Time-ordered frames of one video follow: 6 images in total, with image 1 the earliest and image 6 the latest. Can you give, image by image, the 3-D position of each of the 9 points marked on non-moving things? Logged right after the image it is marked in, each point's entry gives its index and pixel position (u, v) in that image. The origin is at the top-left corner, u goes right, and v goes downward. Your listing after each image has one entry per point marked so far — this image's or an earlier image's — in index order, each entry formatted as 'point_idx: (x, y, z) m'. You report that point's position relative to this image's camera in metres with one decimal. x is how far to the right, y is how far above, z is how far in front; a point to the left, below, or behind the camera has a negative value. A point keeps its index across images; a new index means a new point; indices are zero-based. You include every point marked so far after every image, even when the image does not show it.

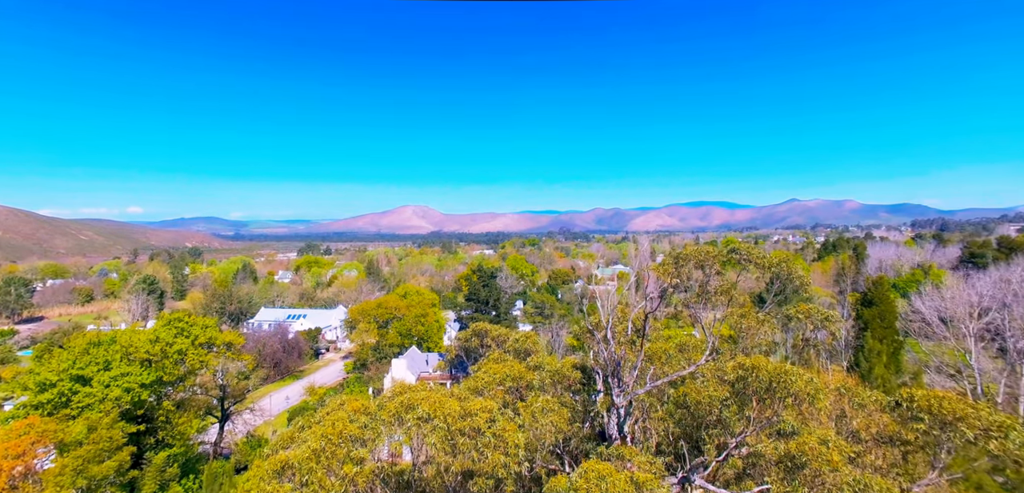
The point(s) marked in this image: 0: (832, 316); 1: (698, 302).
0: (+9.4, -2.0, +13.5) m
1: (+5.7, -1.7, +13.8) m
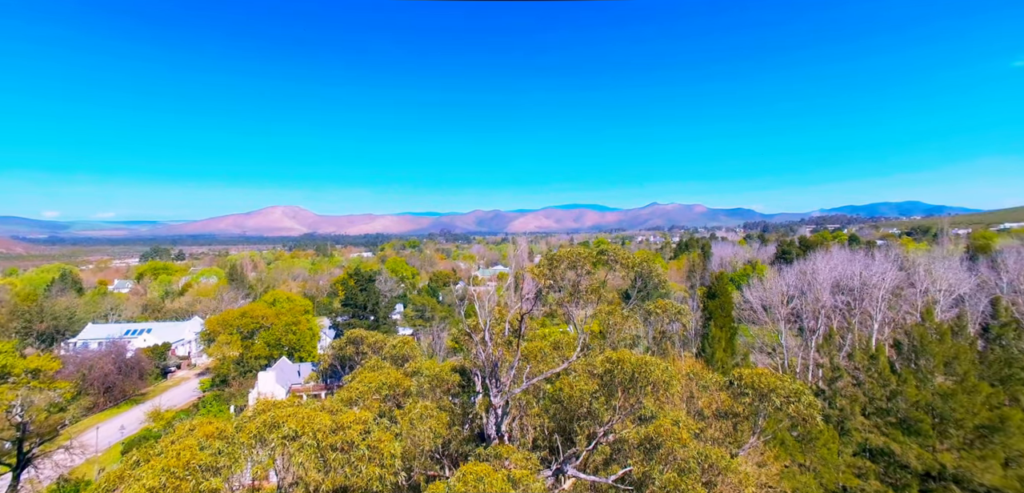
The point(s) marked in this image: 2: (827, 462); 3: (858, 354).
0: (+5.6, -2.1, +14.9) m
1: (+1.9, -1.7, +14.5) m
2: (+9.2, -6.3, +13.2) m
3: (+11.6, -3.6, +15.3) m
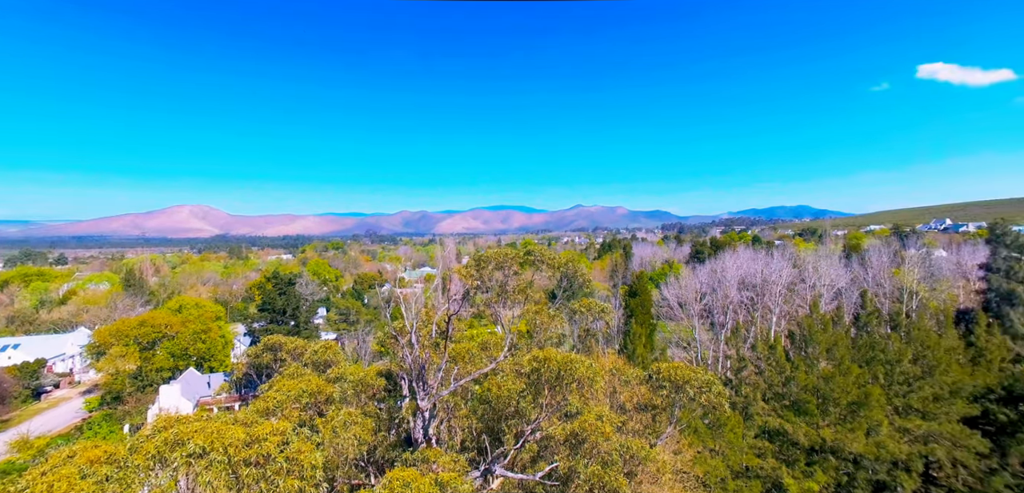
0: (+3.2, -2.1, +15.5) m
1: (-0.4, -1.8, +14.6) m
2: (+7.0, -6.3, +14.3) m
3: (+9.1, -3.6, +16.7) m
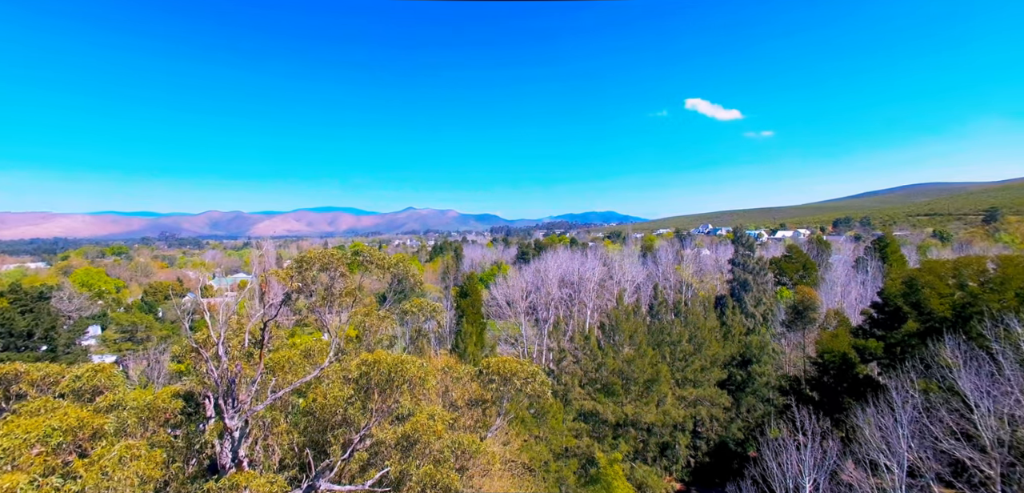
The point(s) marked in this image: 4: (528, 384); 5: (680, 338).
0: (-2.6, -2.2, +15.8) m
1: (-5.8, -1.8, +13.9) m
2: (+1.4, -6.3, +15.6) m
3: (+2.8, -3.7, +18.6) m
4: (+0.5, -4.5, +14.7) m
5: (+6.6, -3.6, +18.0) m
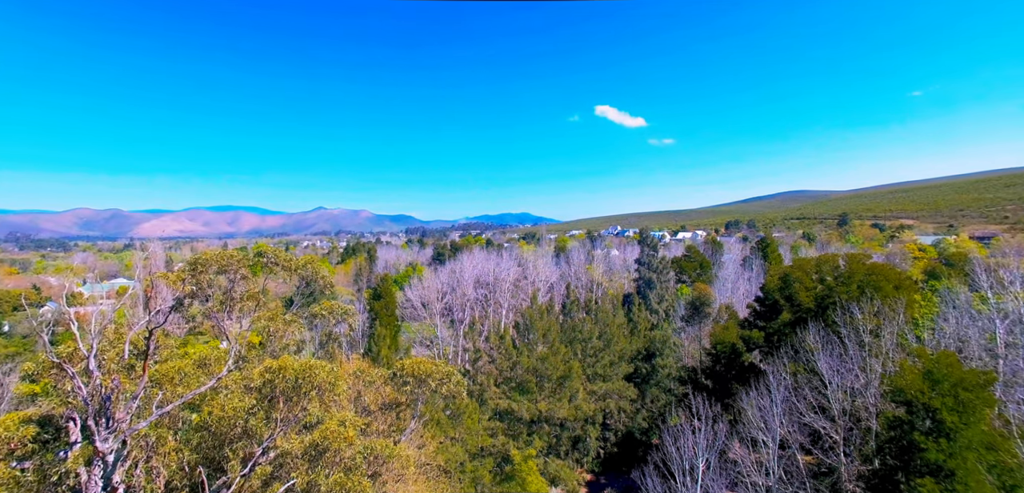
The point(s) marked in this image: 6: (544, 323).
0: (-5.5, -2.2, +15.4) m
1: (-8.5, -1.9, +13.1) m
2: (-1.5, -6.4, +15.6) m
3: (-0.5, -3.8, +18.8) m
4: (-2.3, -4.5, +14.6) m
5: (+3.4, -3.7, +18.7) m
6: (+1.5, -3.2, +18.6) m
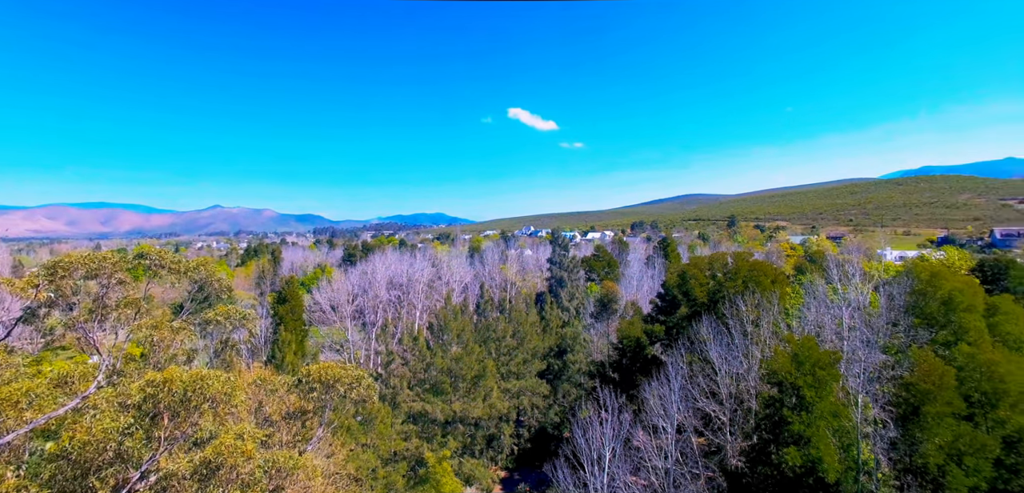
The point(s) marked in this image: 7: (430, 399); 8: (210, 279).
0: (-8.4, -2.2, +14.5) m
1: (-11.0, -1.9, +11.8) m
2: (-4.4, -6.4, +15.3) m
3: (-3.9, -3.8, +18.6) m
4: (-5.1, -4.5, +14.2) m
5: (-0.1, -3.7, +19.0) m
6: (-1.9, -3.2, +18.6) m
7: (-2.8, -5.4, +16.1) m
8: (-9.0, -1.0, +13.5) m
